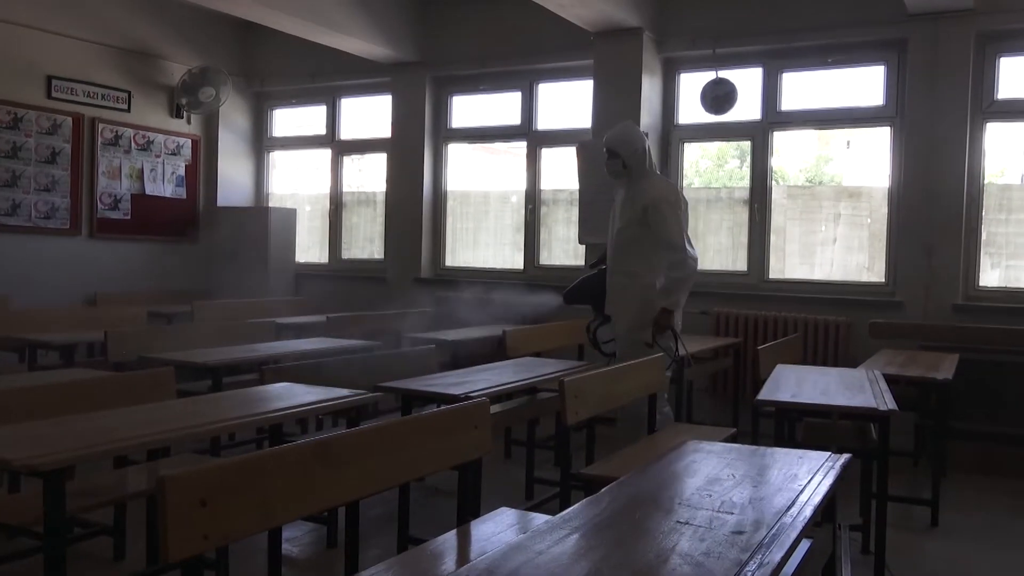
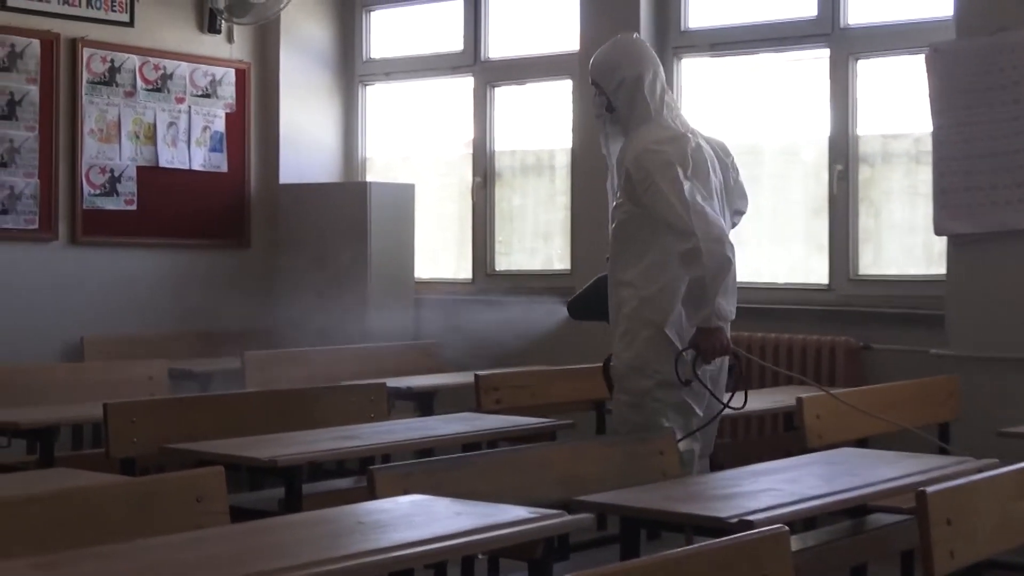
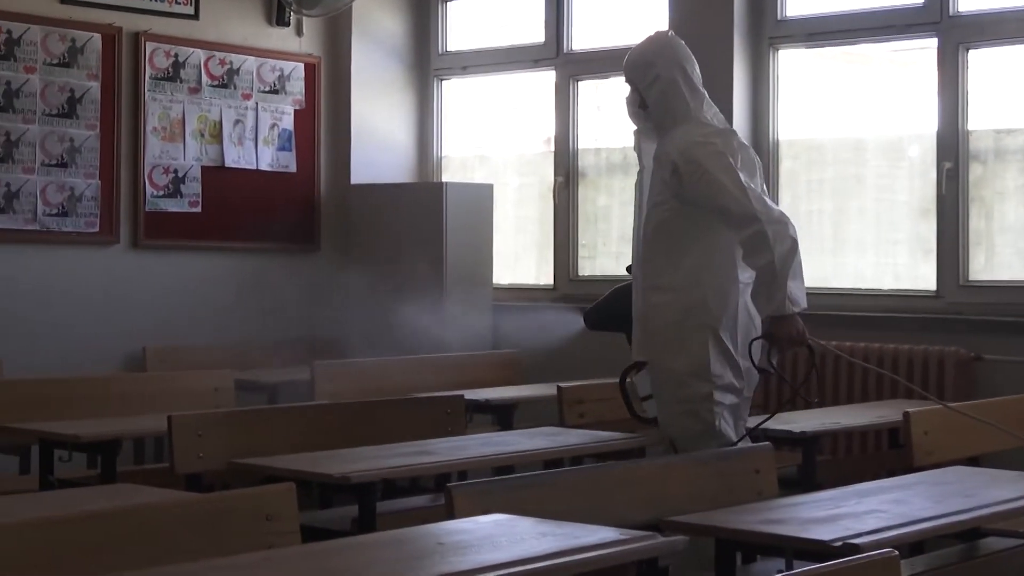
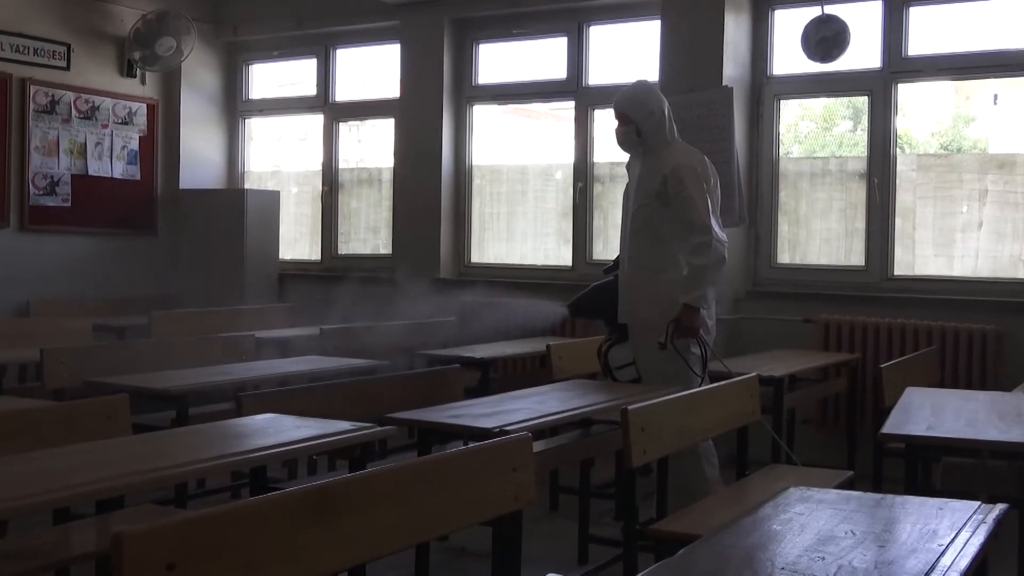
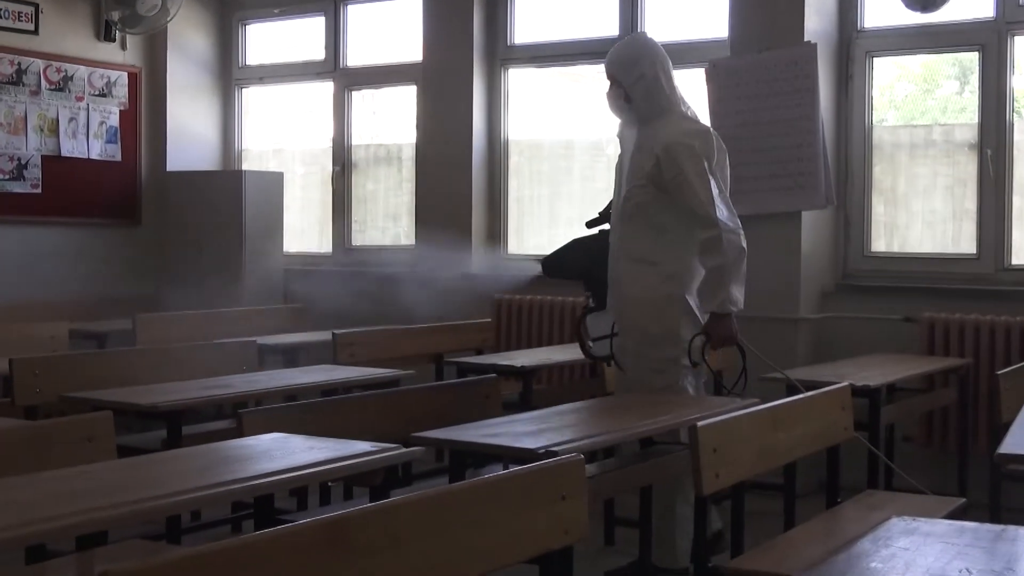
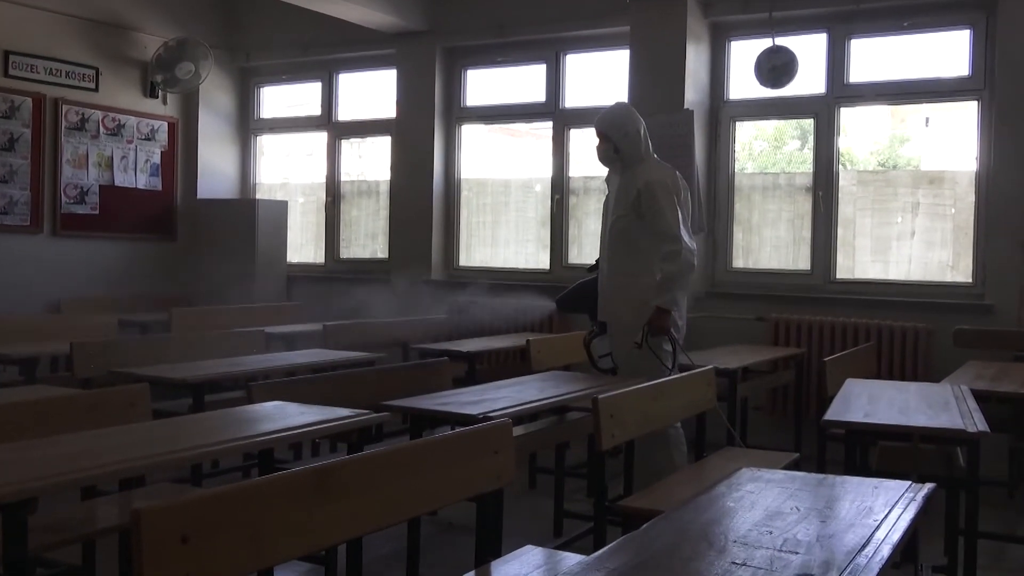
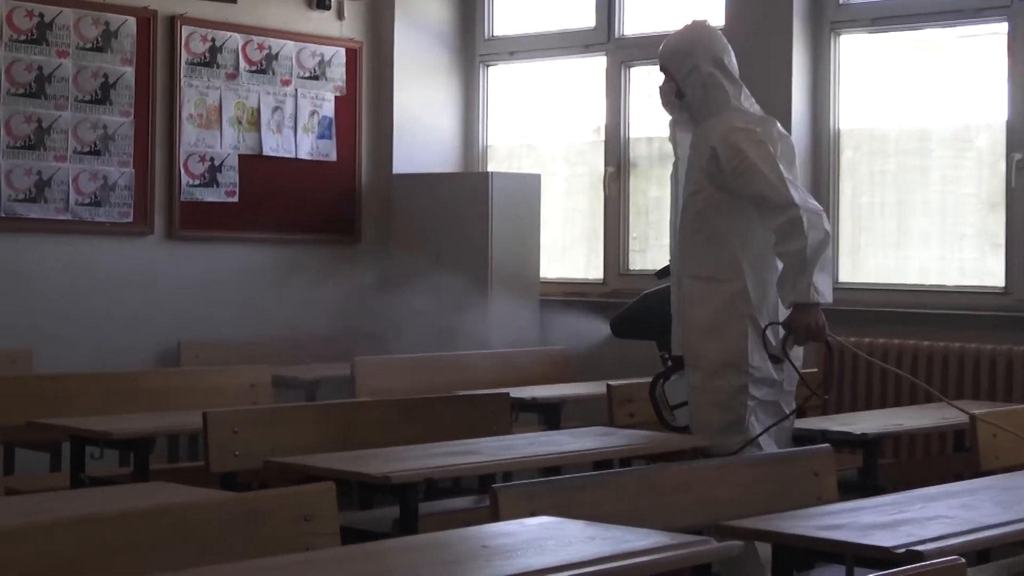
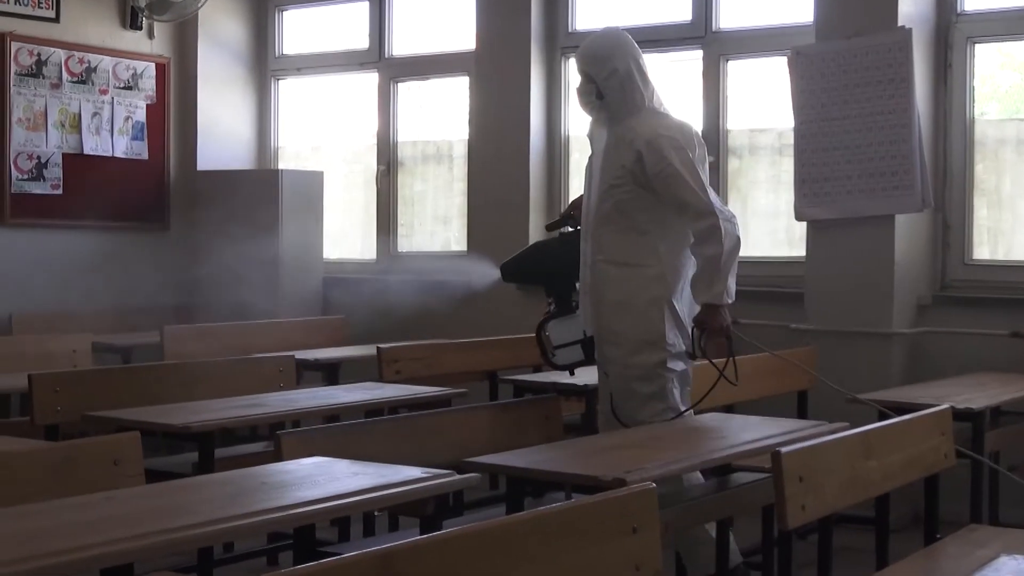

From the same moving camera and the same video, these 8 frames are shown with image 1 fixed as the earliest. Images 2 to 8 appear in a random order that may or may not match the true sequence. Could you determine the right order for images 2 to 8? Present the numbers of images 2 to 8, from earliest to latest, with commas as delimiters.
6, 4, 5, 8, 2, 3, 7
